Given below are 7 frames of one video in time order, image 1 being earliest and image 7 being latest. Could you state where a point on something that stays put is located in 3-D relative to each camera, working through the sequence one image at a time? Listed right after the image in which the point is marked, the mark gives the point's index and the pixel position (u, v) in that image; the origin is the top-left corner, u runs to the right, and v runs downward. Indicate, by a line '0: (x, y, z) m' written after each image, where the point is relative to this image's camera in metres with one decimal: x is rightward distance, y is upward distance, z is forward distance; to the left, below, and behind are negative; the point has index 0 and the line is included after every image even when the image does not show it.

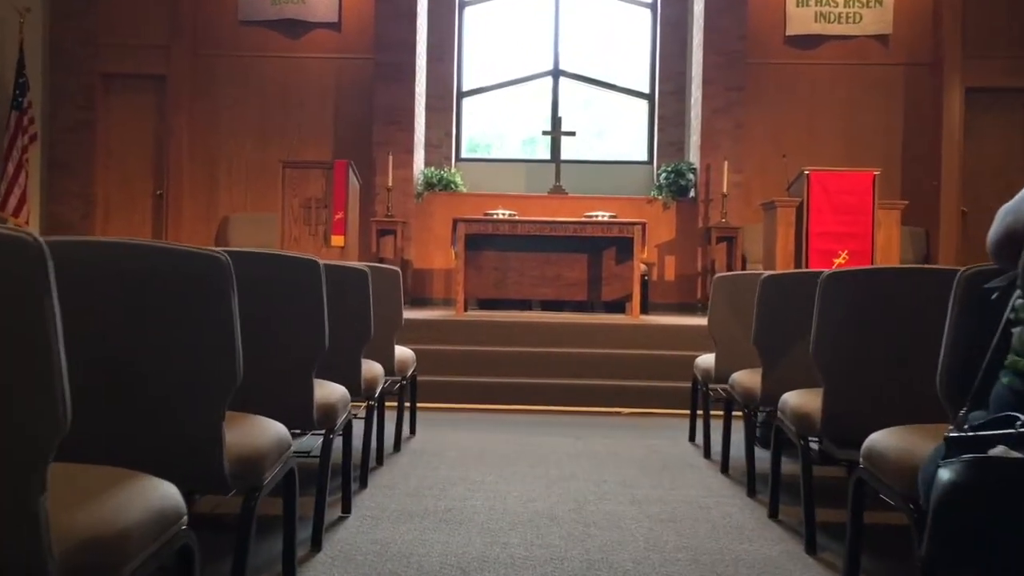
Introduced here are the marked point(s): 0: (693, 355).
0: (+2.0, -0.8, +5.1) m
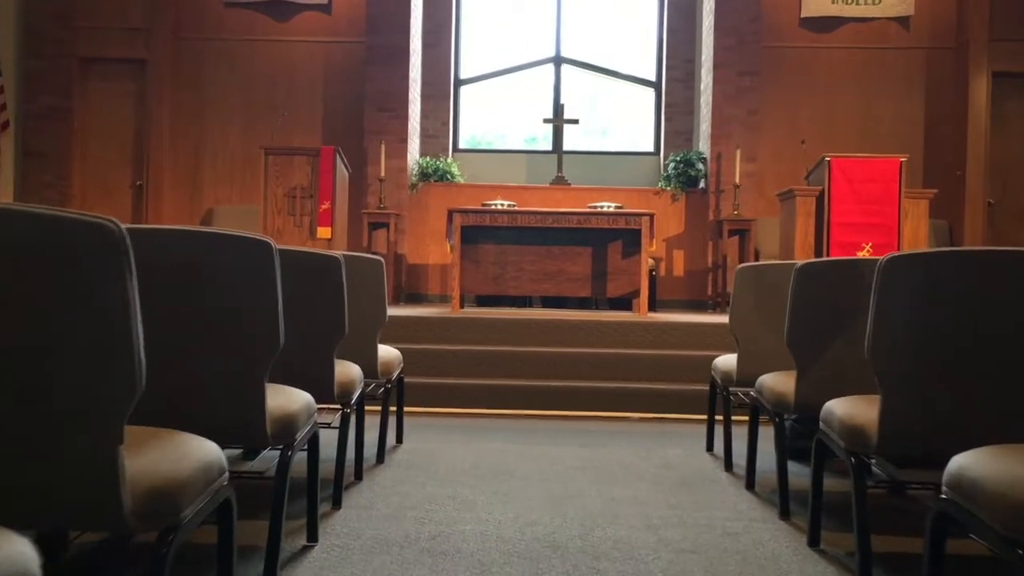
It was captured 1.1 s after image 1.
0: (+2.0, -0.7, +4.7) m
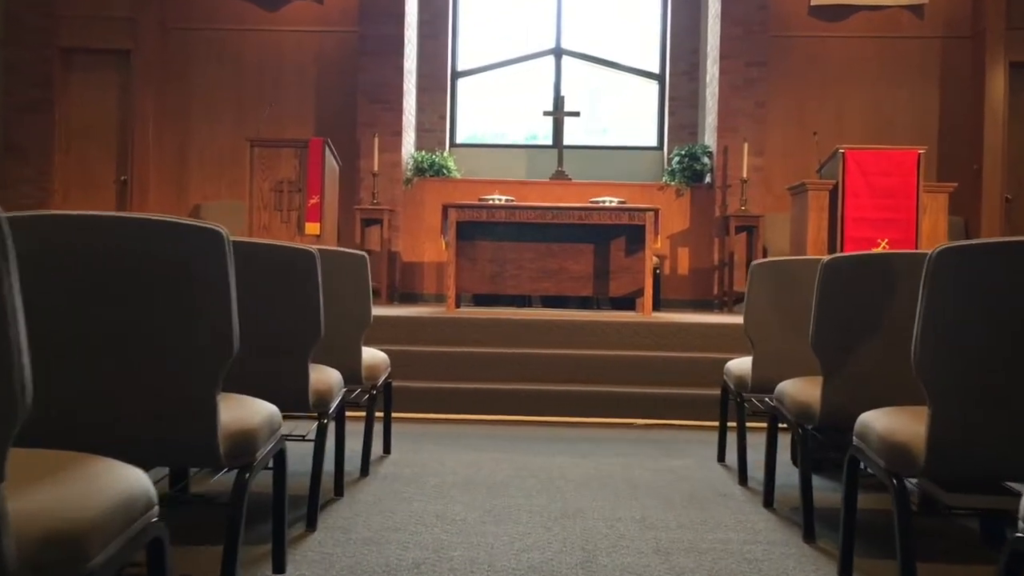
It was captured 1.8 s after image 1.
0: (+2.0, -0.7, +4.4) m
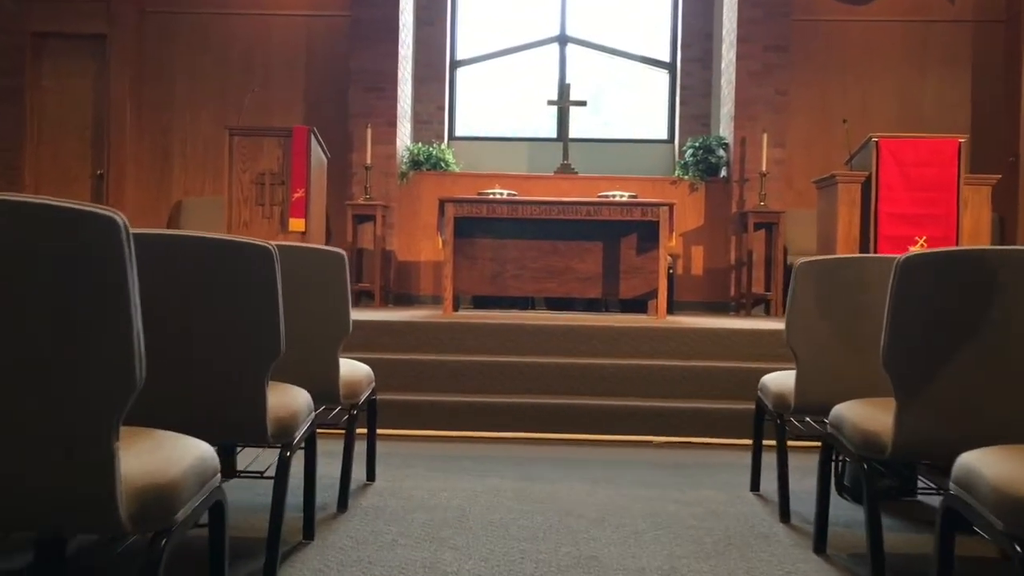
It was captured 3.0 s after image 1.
0: (+2.0, -0.7, +4.0) m
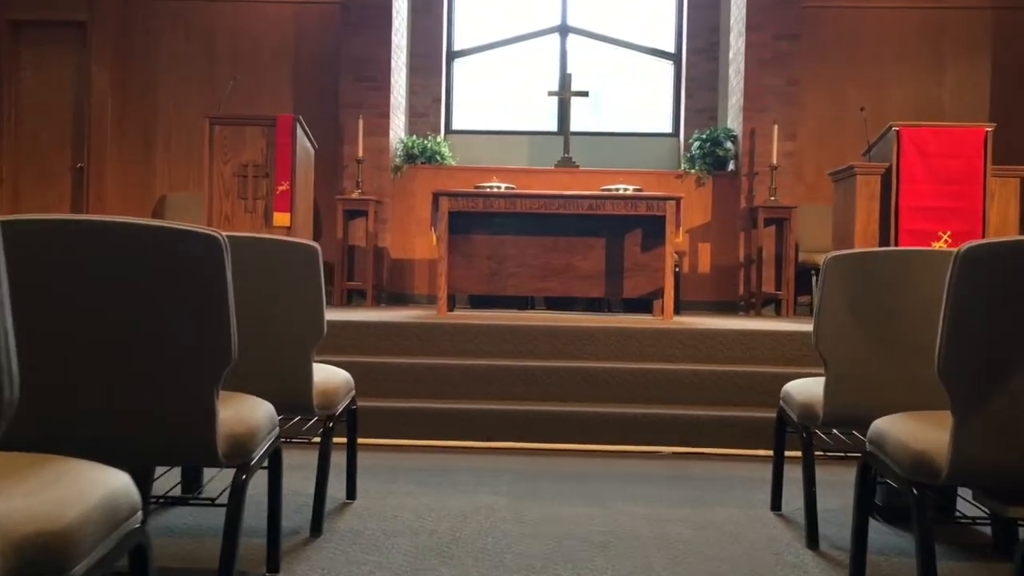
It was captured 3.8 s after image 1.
0: (+2.0, -0.7, +3.7) m
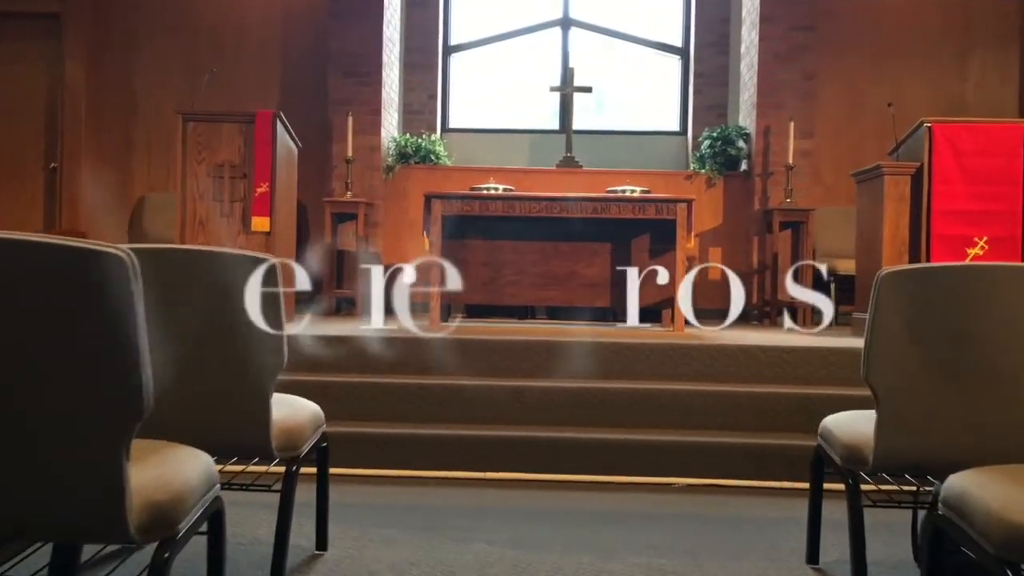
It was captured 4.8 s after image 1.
0: (+2.0, -0.8, +3.4) m
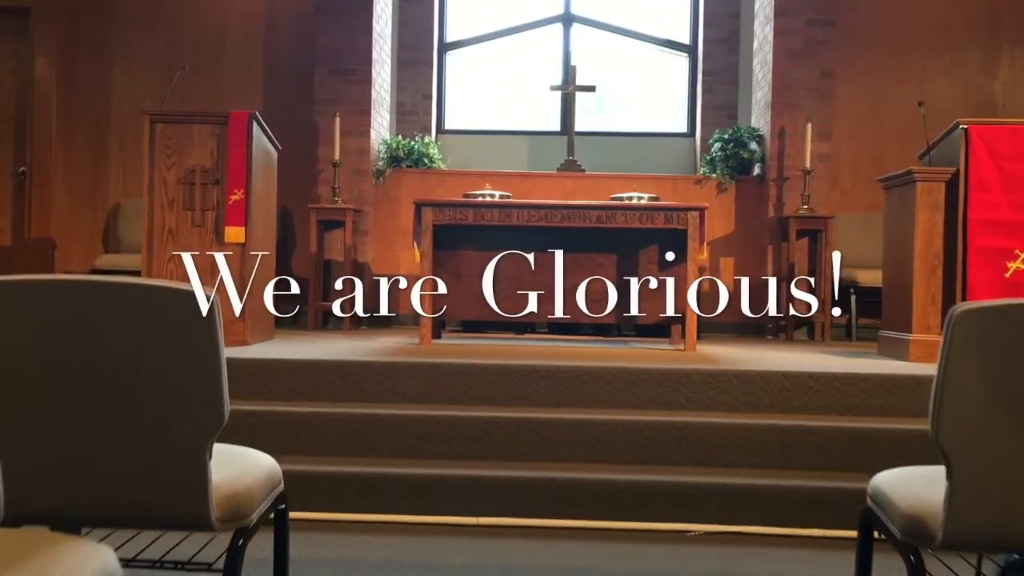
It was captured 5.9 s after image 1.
0: (+1.9, -0.9, +3.0) m
